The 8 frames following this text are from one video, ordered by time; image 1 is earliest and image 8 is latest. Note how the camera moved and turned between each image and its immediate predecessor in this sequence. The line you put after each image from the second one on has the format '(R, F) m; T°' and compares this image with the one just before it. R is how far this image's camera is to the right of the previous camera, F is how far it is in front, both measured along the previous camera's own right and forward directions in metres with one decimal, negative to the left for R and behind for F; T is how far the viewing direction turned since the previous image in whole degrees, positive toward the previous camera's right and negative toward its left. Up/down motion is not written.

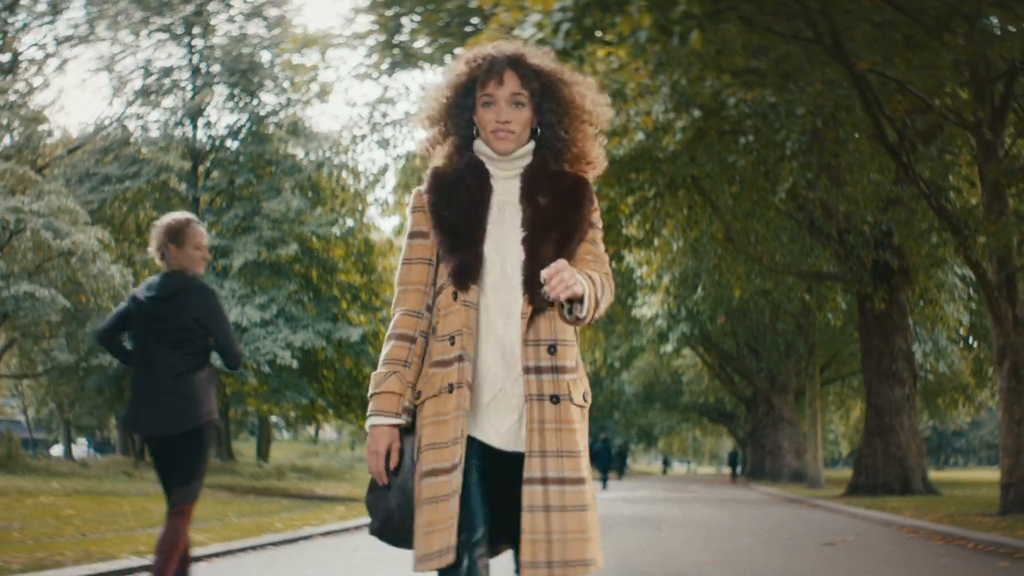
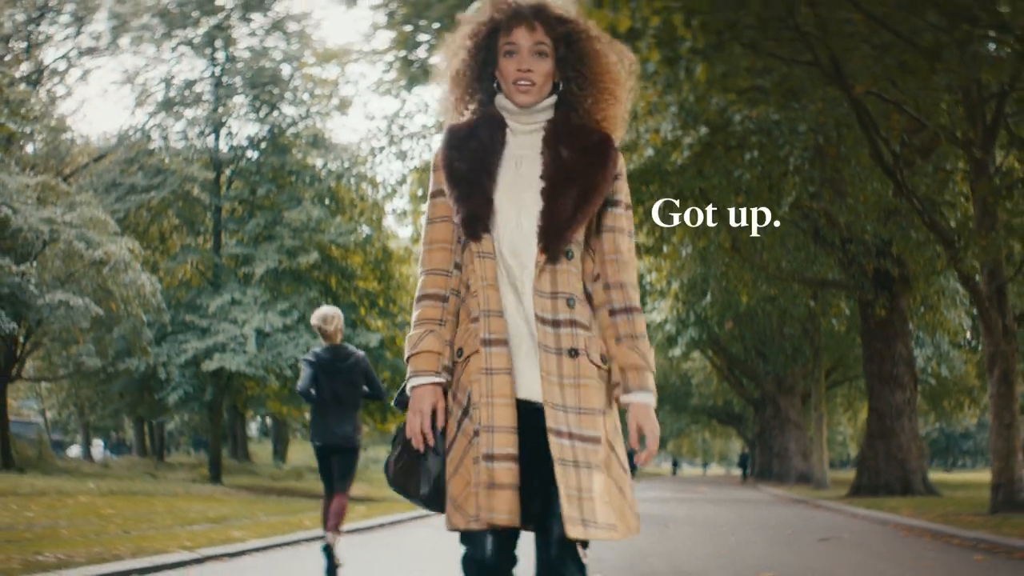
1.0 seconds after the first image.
(-0.1, -0.8) m; 0°
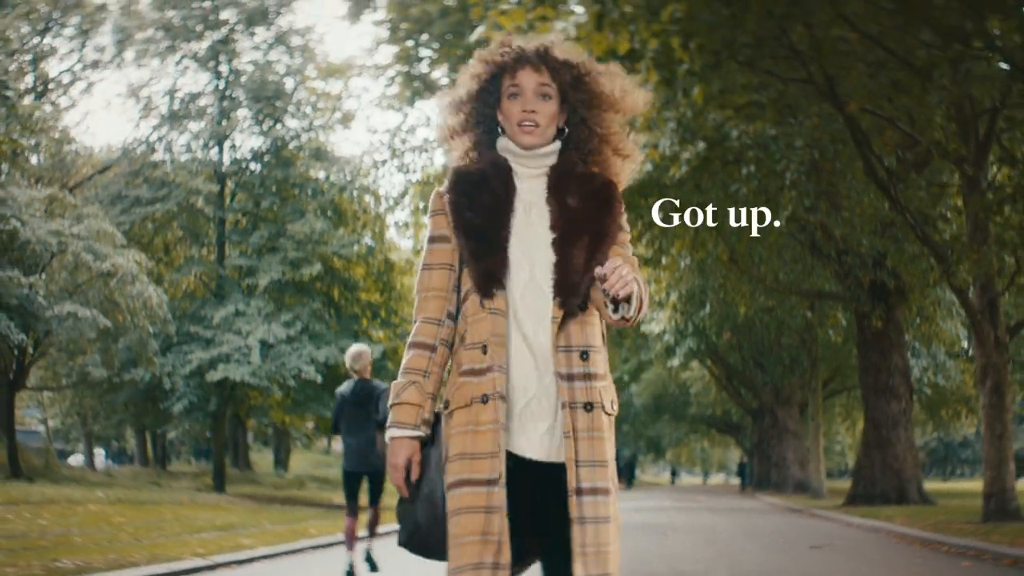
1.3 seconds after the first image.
(0.0, -0.3) m; 0°
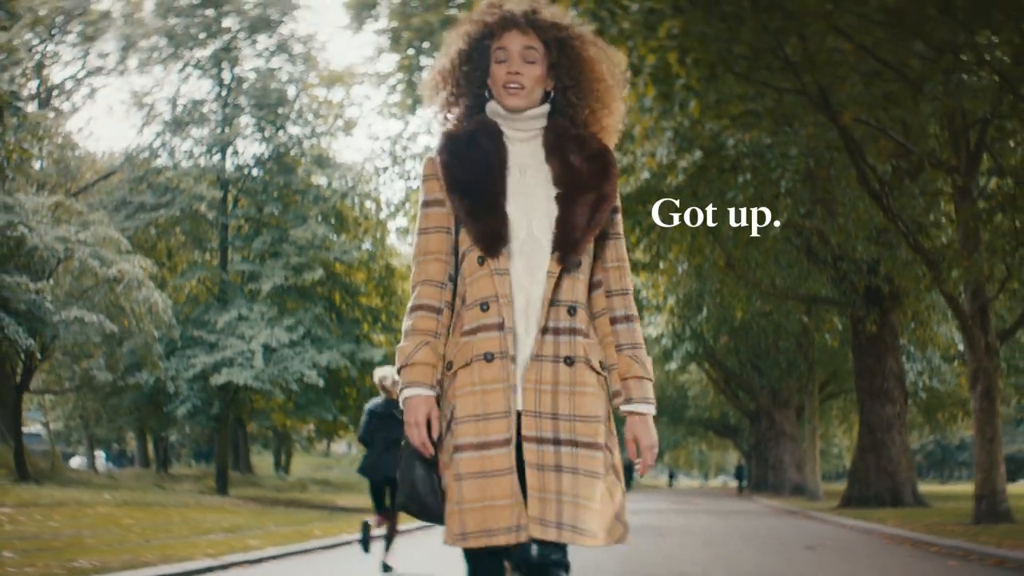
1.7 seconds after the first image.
(0.0, -0.3) m; 0°
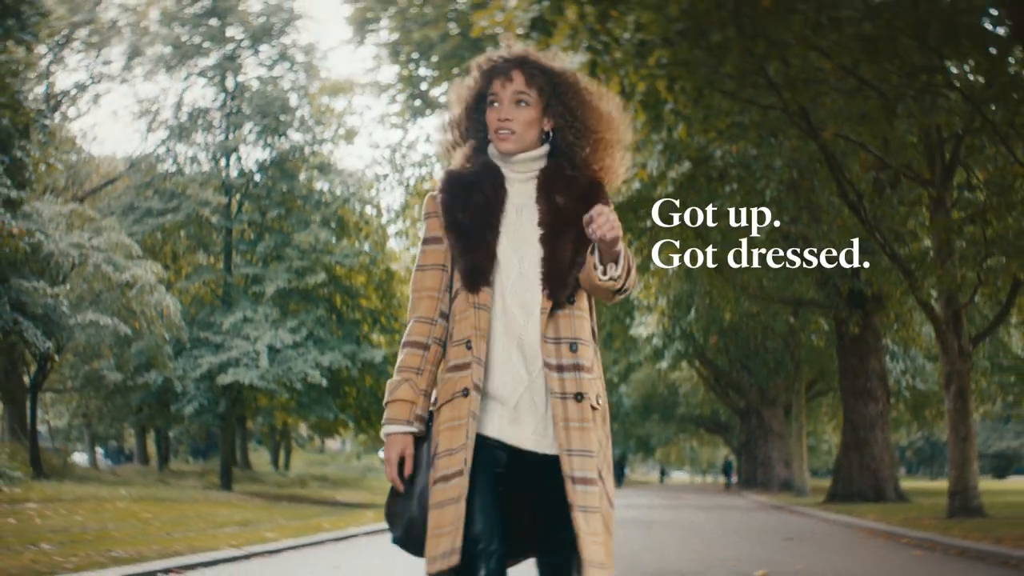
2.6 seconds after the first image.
(-0.1, -0.9) m; 0°
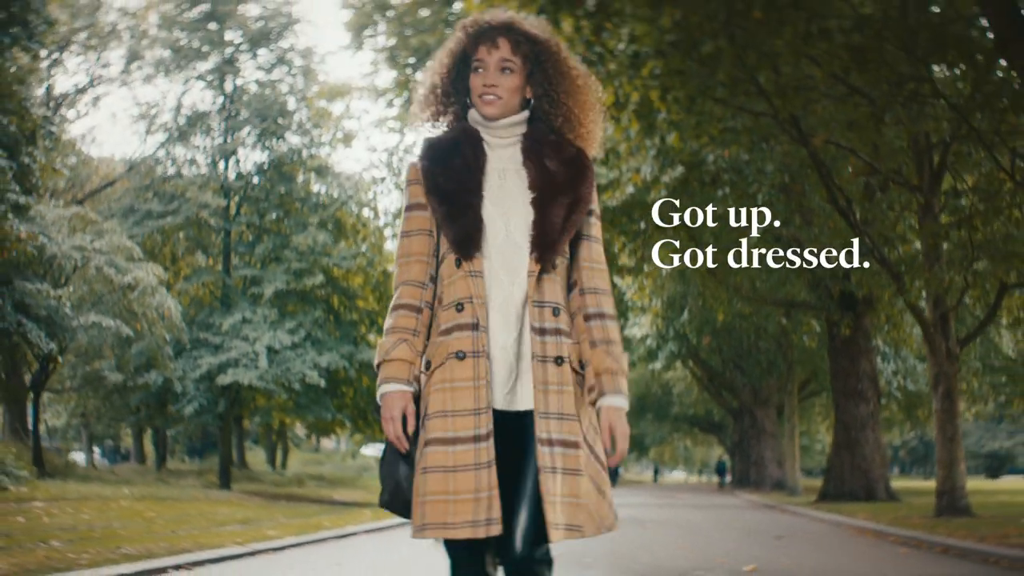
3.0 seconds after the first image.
(0.0, -0.3) m; 0°
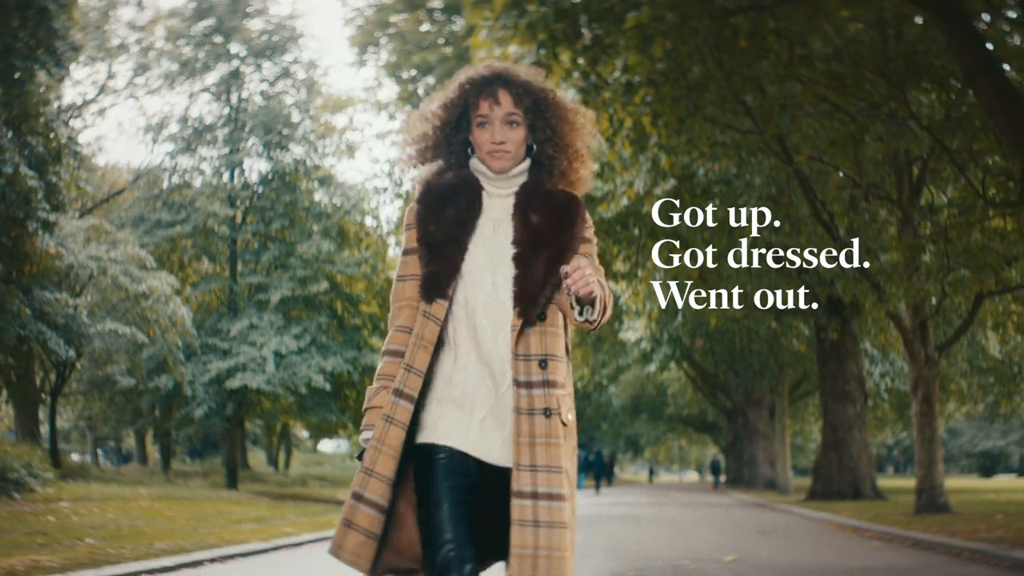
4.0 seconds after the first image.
(-0.1, -0.9) m; 0°
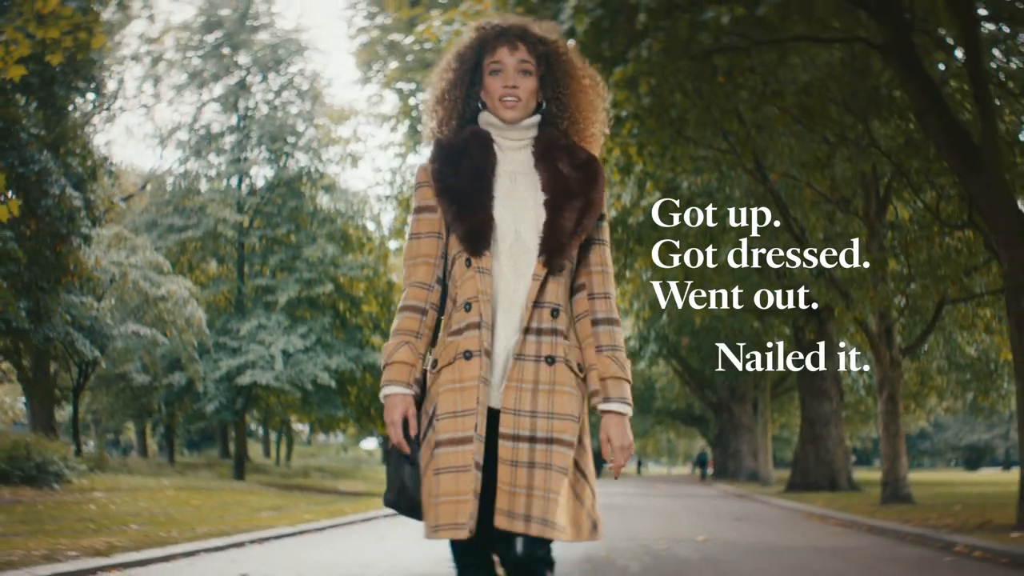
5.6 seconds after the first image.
(-0.1, -1.5) m; 0°
